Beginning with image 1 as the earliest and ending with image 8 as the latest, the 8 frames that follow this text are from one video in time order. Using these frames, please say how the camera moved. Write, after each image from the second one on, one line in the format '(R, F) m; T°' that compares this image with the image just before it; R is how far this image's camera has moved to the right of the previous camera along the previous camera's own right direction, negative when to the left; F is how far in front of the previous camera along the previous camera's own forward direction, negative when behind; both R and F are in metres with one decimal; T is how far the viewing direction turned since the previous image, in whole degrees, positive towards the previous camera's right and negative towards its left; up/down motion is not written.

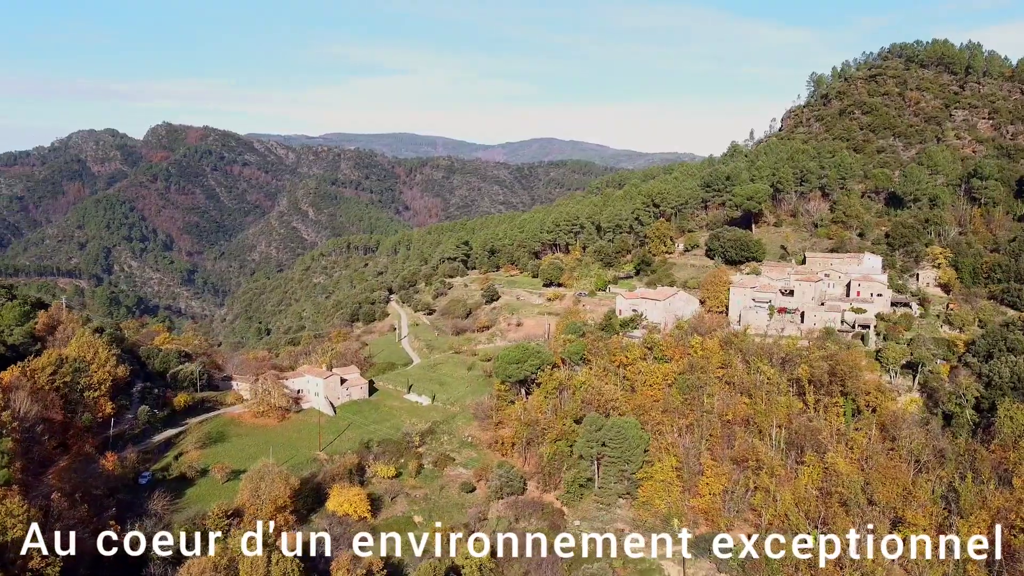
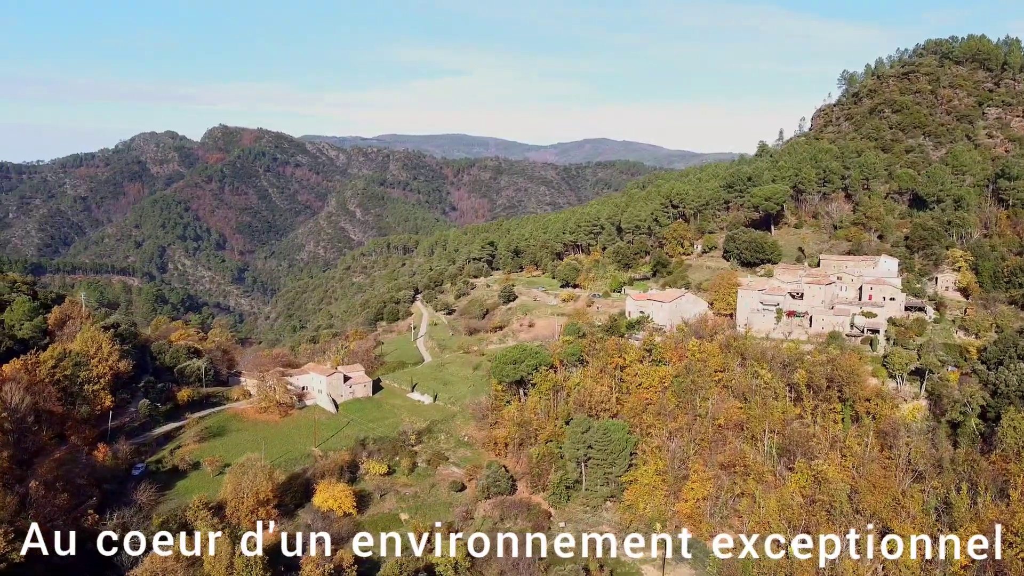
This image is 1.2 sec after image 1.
(+2.3, +0.2) m; -3°
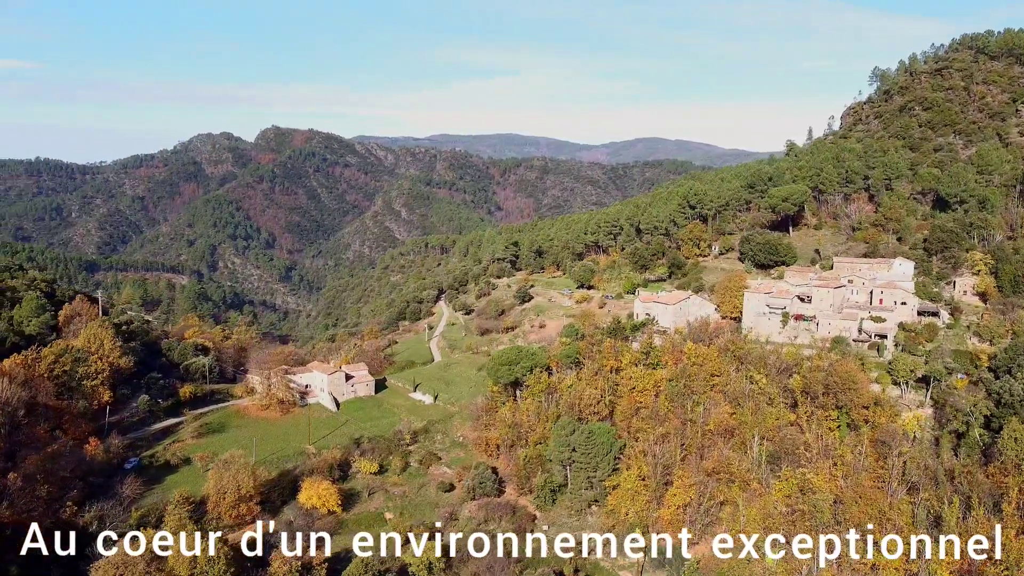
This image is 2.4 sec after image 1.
(+2.3, +0.3) m; -3°
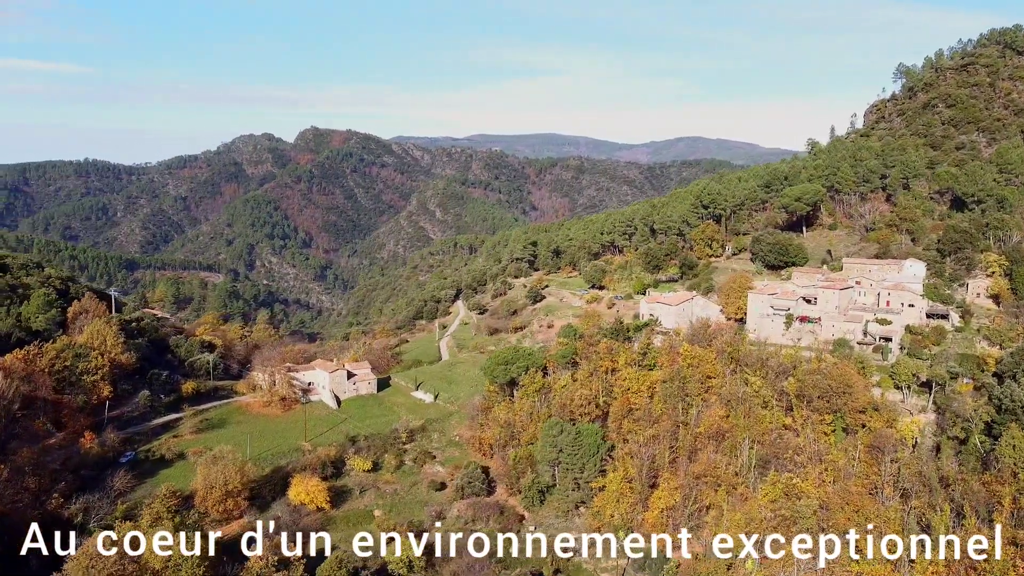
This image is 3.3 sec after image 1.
(+1.8, +0.2) m; -2°
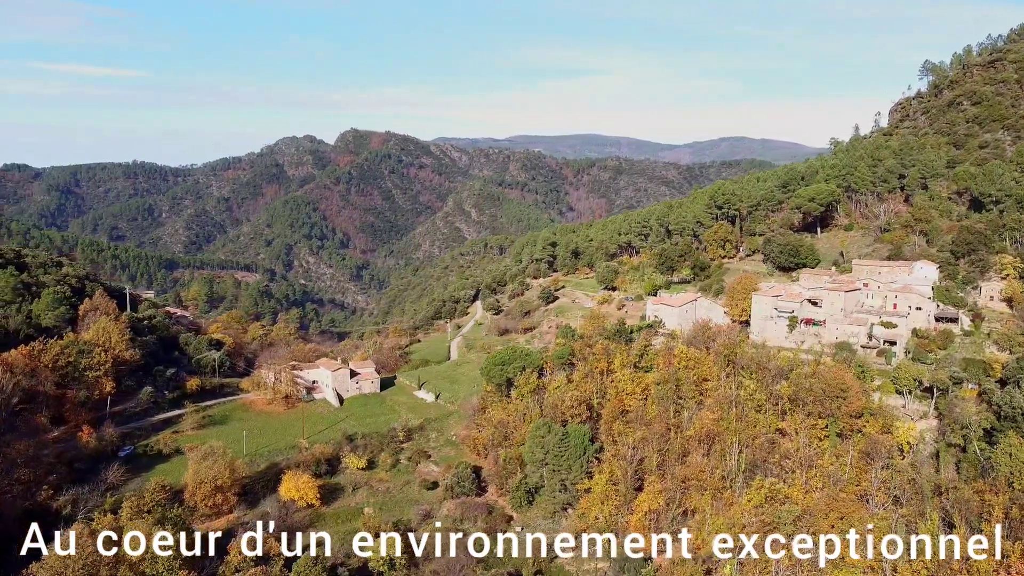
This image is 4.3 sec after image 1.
(+1.8, +0.1) m; -2°
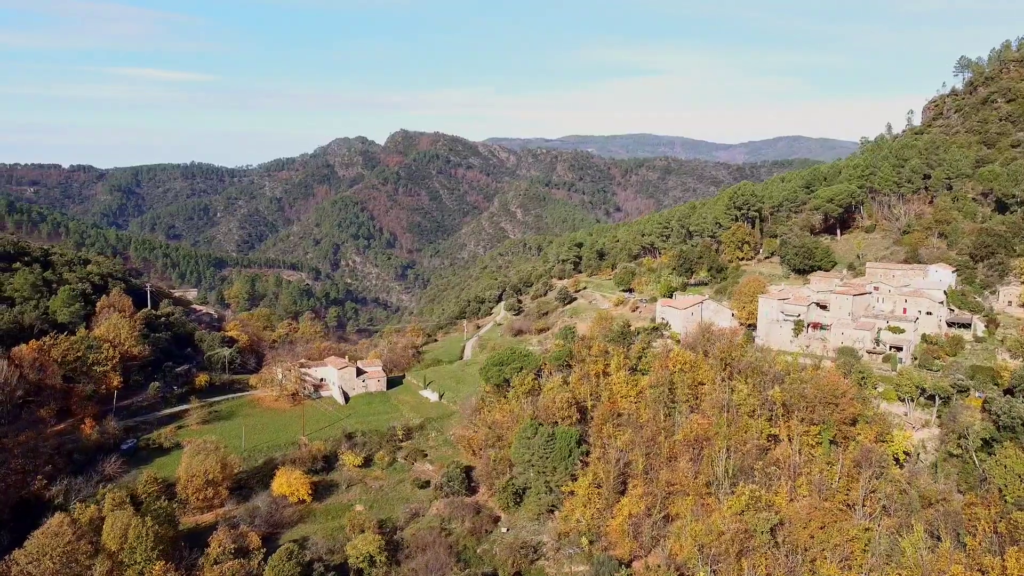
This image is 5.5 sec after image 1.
(+2.2, 0.0) m; -3°
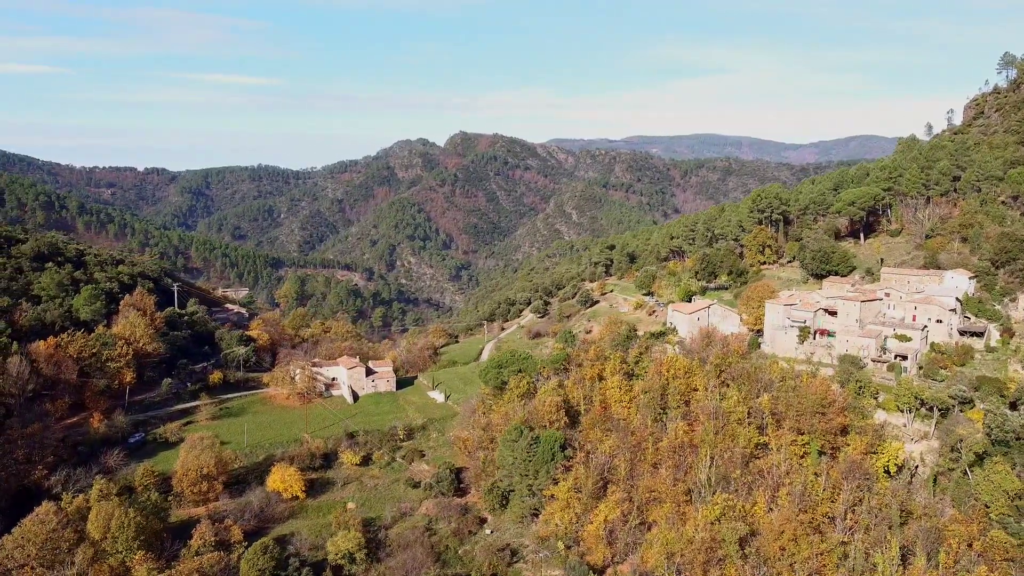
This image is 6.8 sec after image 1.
(+2.6, -0.2) m; -3°
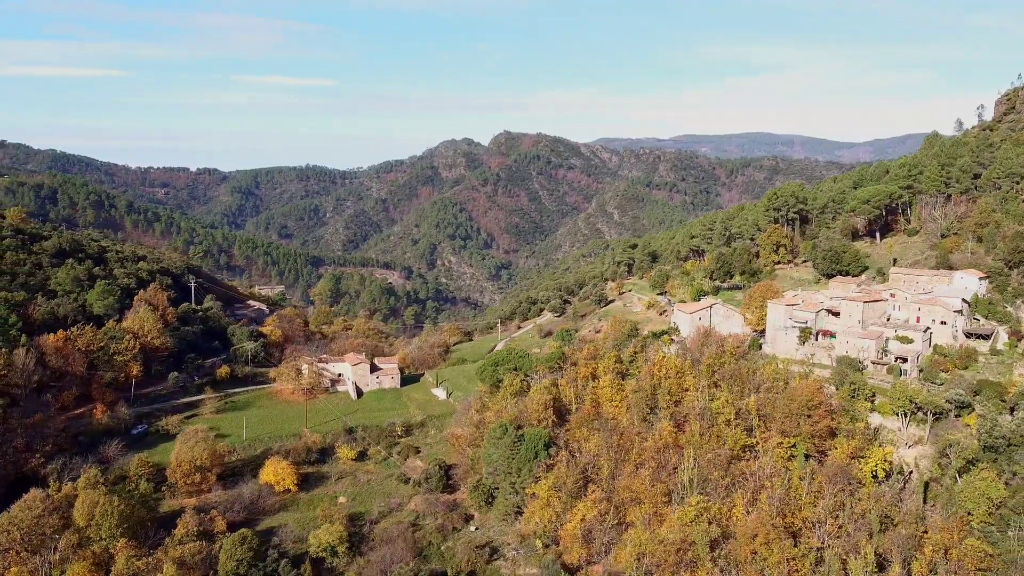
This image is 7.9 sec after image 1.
(+2.1, -0.1) m; -3°
